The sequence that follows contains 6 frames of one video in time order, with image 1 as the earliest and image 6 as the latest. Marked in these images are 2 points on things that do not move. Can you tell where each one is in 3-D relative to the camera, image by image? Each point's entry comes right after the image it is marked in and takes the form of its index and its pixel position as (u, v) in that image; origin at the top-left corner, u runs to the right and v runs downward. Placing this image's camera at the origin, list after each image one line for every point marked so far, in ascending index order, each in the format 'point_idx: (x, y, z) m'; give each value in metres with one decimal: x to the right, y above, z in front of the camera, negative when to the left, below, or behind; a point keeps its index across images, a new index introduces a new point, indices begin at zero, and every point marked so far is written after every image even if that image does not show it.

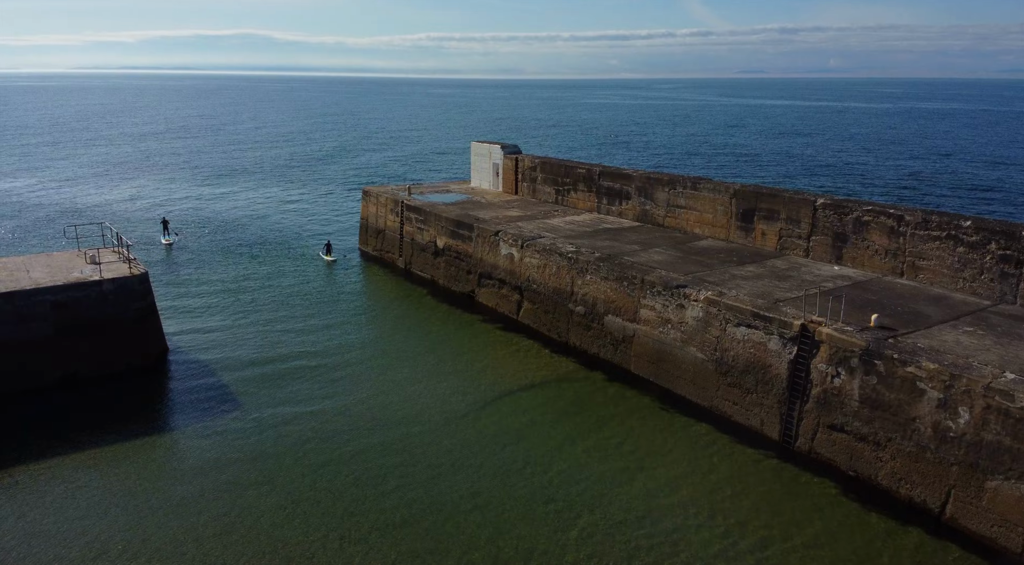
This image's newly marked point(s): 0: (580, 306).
0: (+1.5, -0.6, +16.8) m
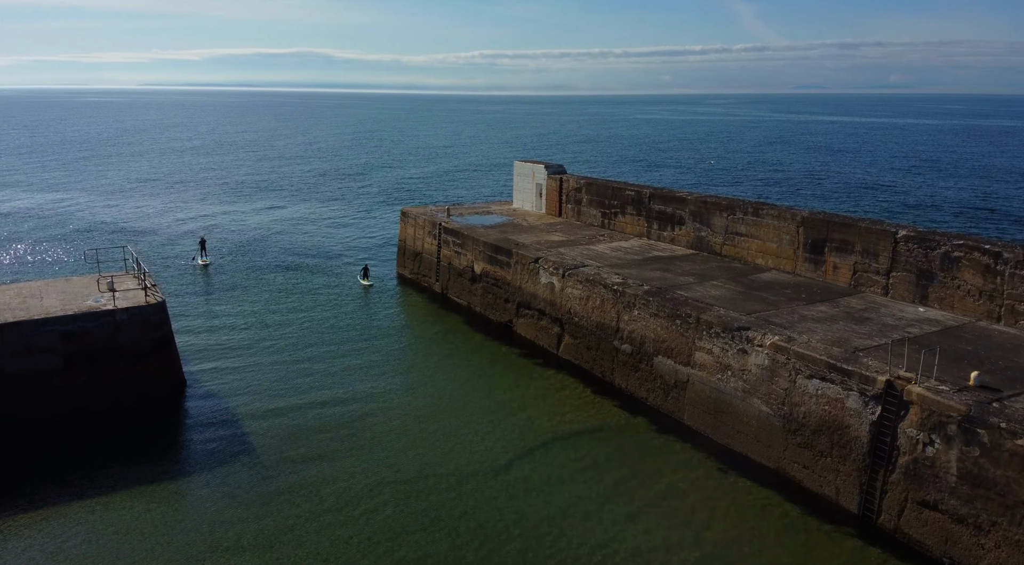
0: (+2.4, -1.3, +15.2) m
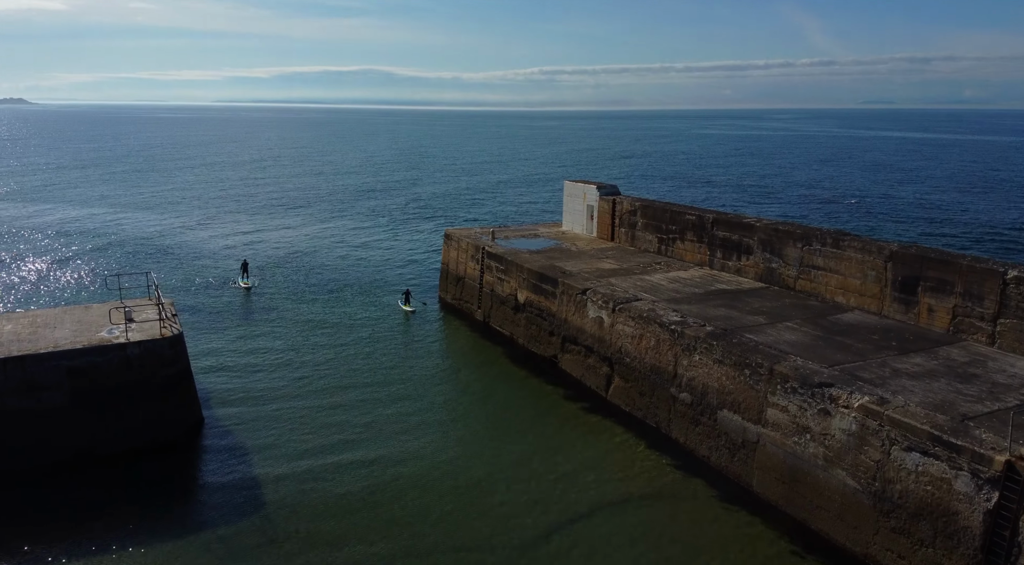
0: (+3.2, -2.1, +13.5) m
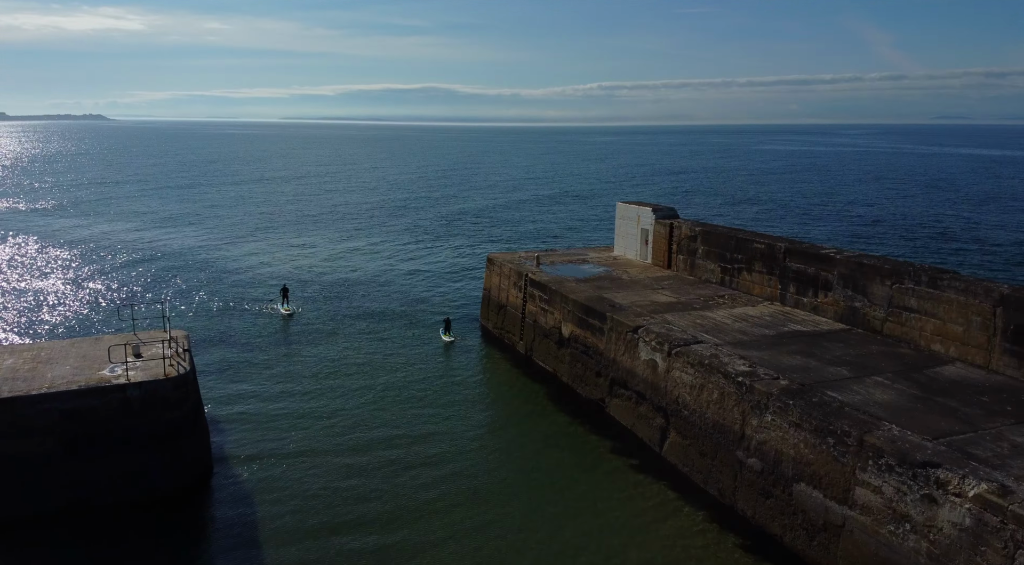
0: (+3.8, -2.8, +11.6) m
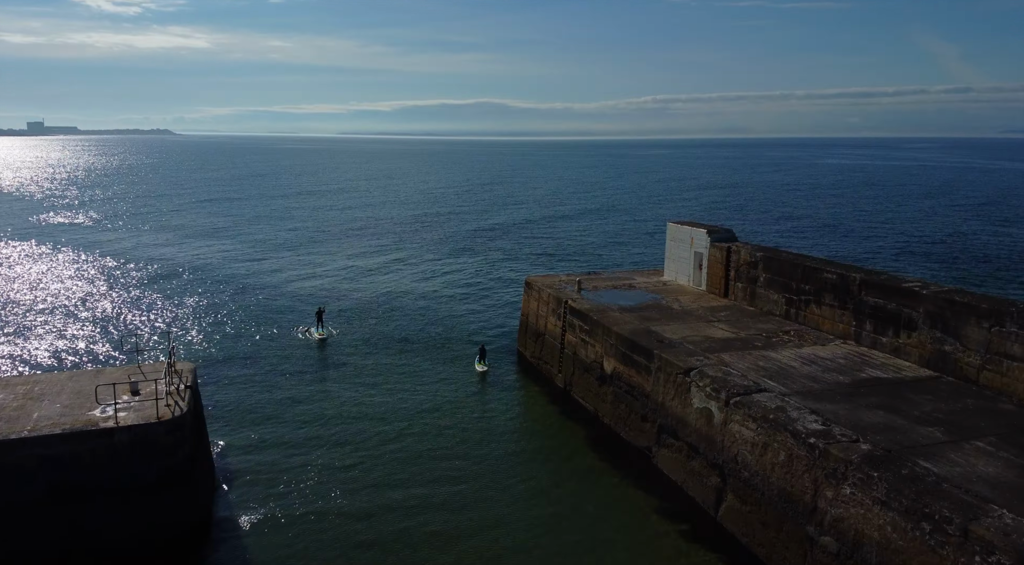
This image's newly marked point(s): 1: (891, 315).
0: (+4.2, -3.4, +9.7) m
1: (+7.4, -0.7, +14.2) m
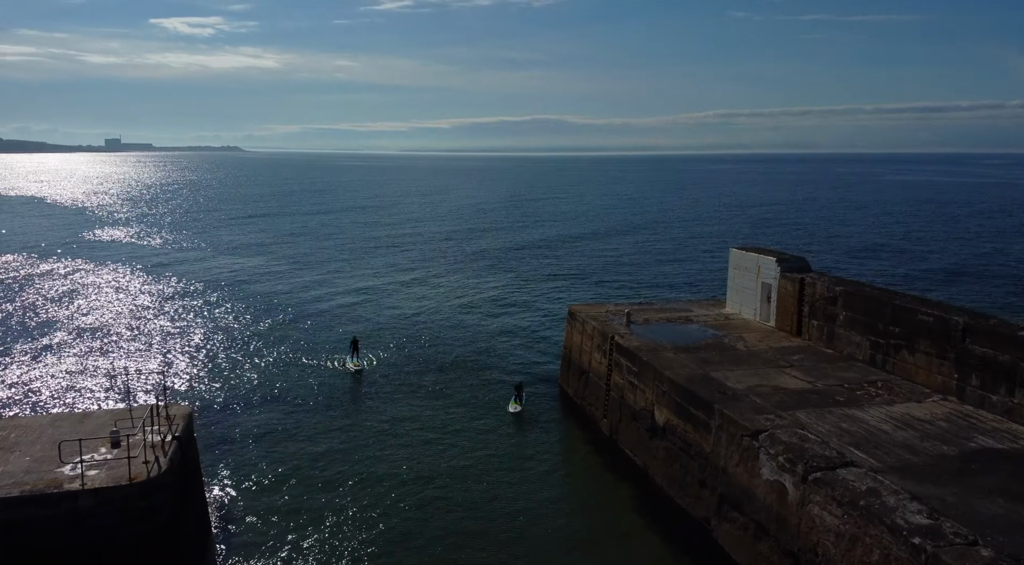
0: (+4.4, -4.1, +7.5) m
1: (+8.0, -1.5, +11.8) m
